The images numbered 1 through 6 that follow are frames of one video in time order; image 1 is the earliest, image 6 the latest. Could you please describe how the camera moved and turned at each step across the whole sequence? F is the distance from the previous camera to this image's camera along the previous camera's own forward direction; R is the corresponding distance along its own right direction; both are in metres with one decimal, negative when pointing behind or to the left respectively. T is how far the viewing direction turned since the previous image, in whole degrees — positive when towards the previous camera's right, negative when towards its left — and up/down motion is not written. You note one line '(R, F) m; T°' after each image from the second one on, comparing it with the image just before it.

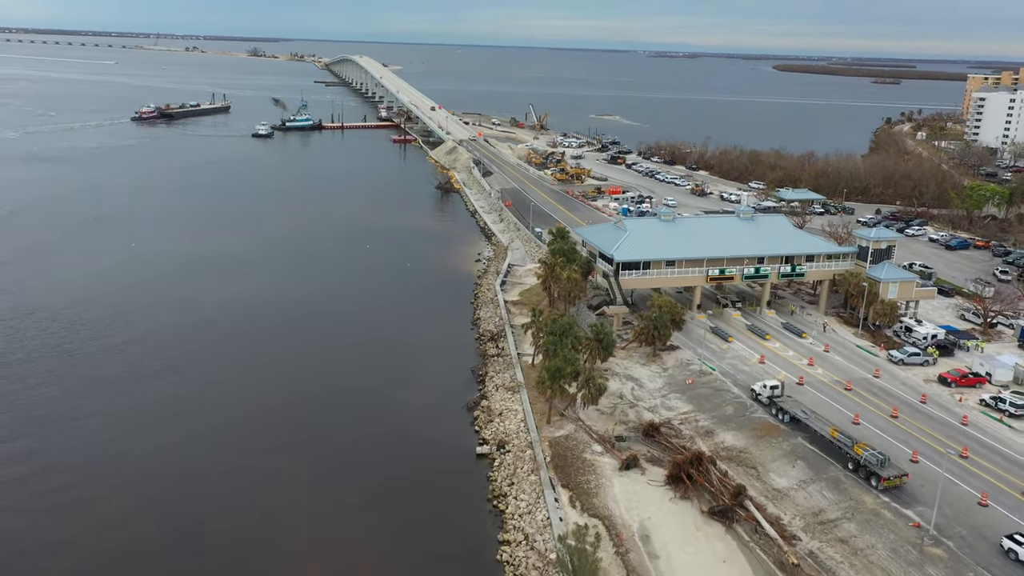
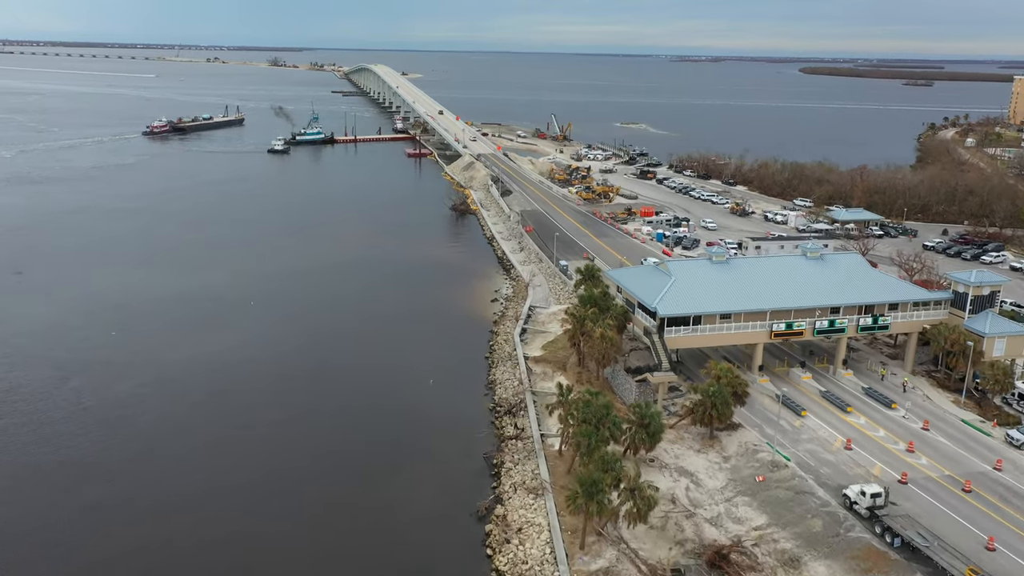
(0.0, +5.4) m; -2°
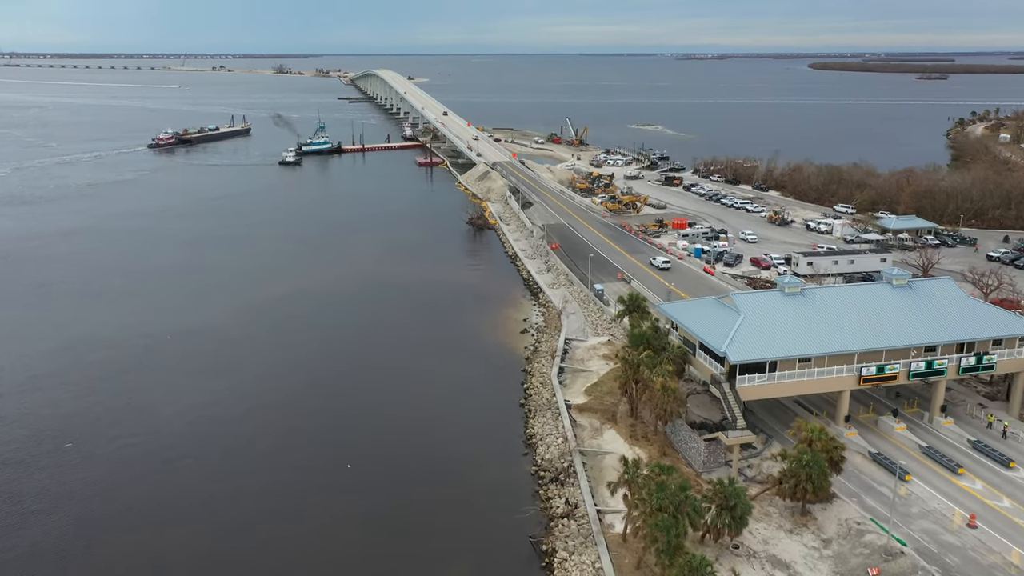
(-0.9, +3.8) m; -1°
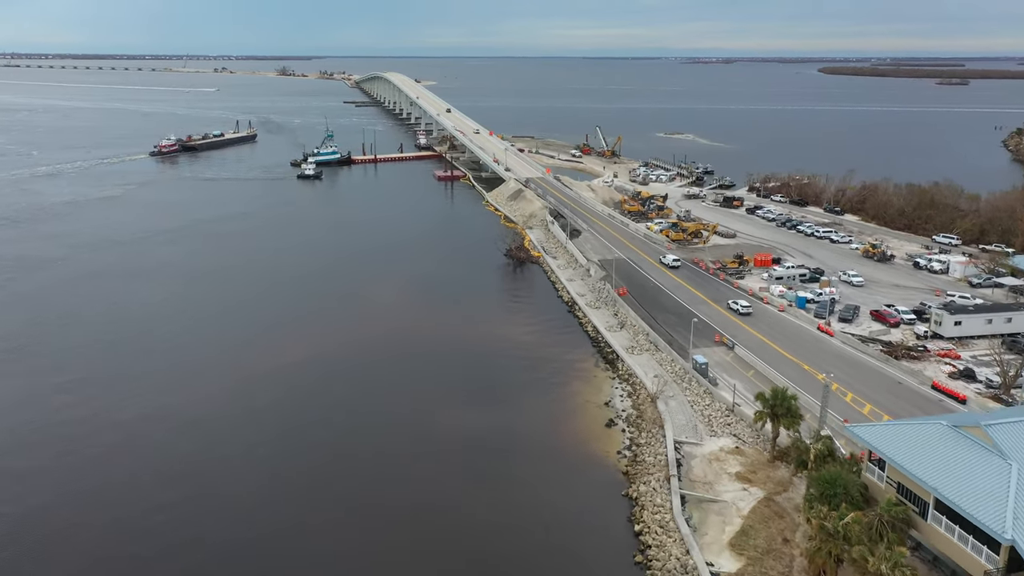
(-2.6, +8.3) m; 0°
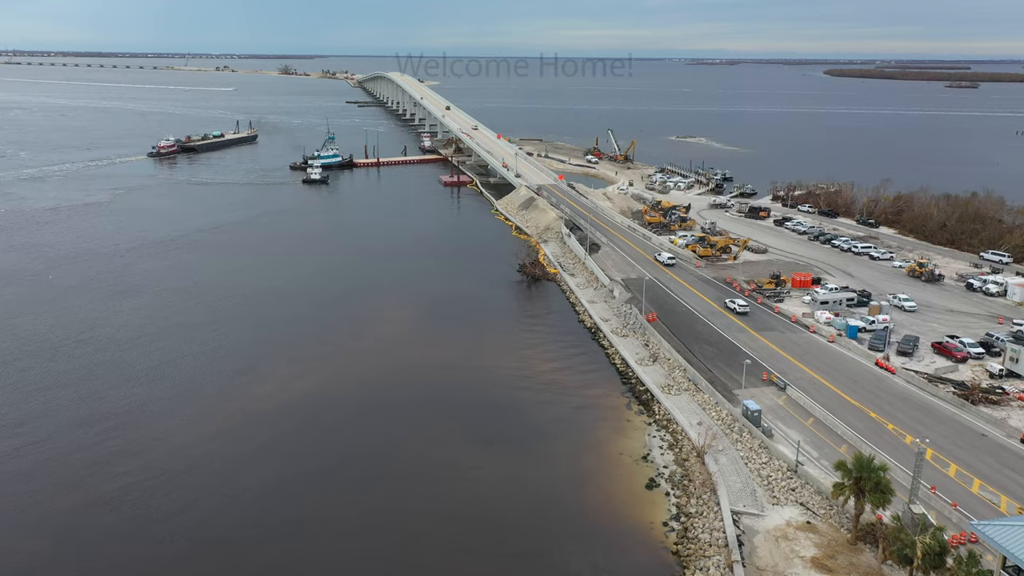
(-0.7, +3.6) m; 0°
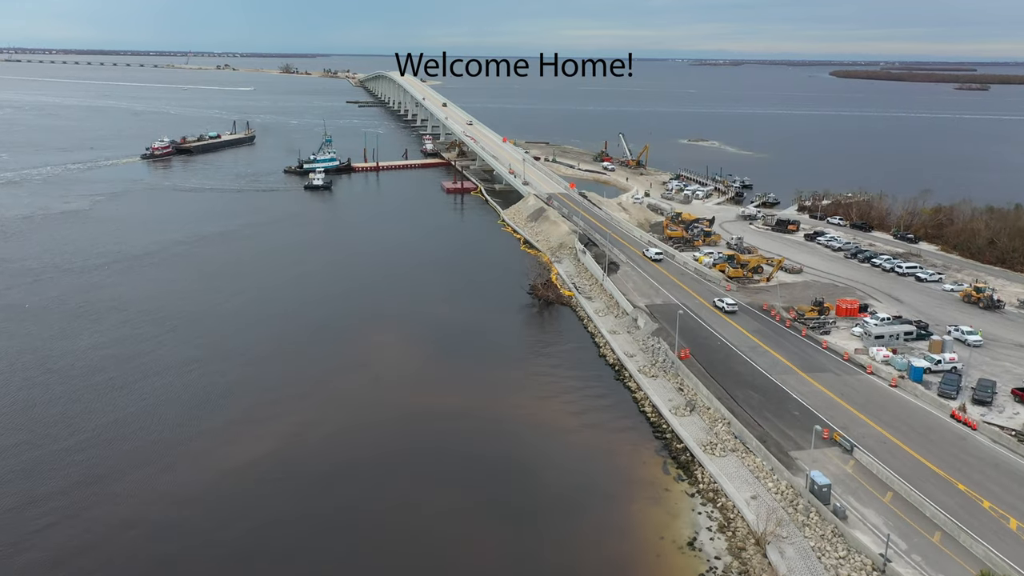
(-0.4, +4.1) m; 0°
